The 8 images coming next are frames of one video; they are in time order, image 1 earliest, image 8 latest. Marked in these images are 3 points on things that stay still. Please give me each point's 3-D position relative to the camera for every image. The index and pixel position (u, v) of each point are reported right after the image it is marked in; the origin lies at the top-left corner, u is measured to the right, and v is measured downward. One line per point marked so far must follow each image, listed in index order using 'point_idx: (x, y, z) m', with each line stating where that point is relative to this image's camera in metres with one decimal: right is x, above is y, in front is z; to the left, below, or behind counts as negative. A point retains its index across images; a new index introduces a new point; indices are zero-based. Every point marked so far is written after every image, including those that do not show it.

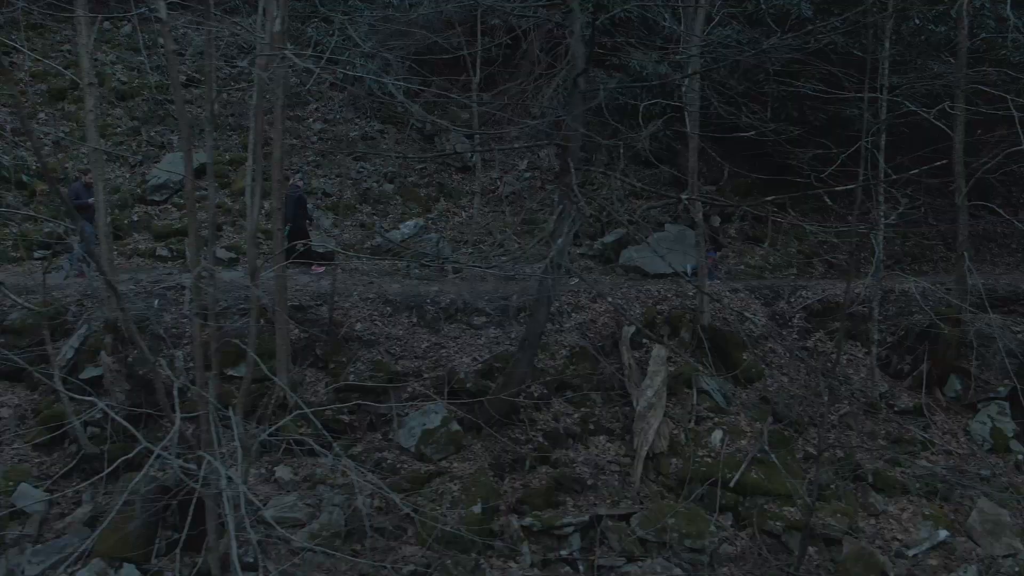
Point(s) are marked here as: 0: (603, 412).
0: (+0.9, -1.2, +8.6) m
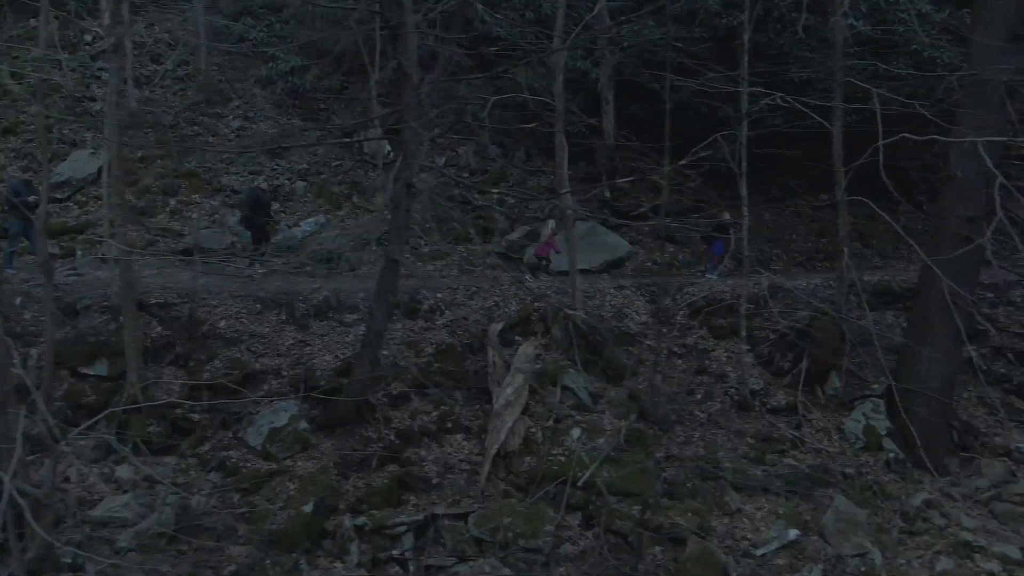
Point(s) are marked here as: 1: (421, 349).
0: (-0.5, -1.2, +8.5) m
1: (-0.9, -0.6, +8.9) m
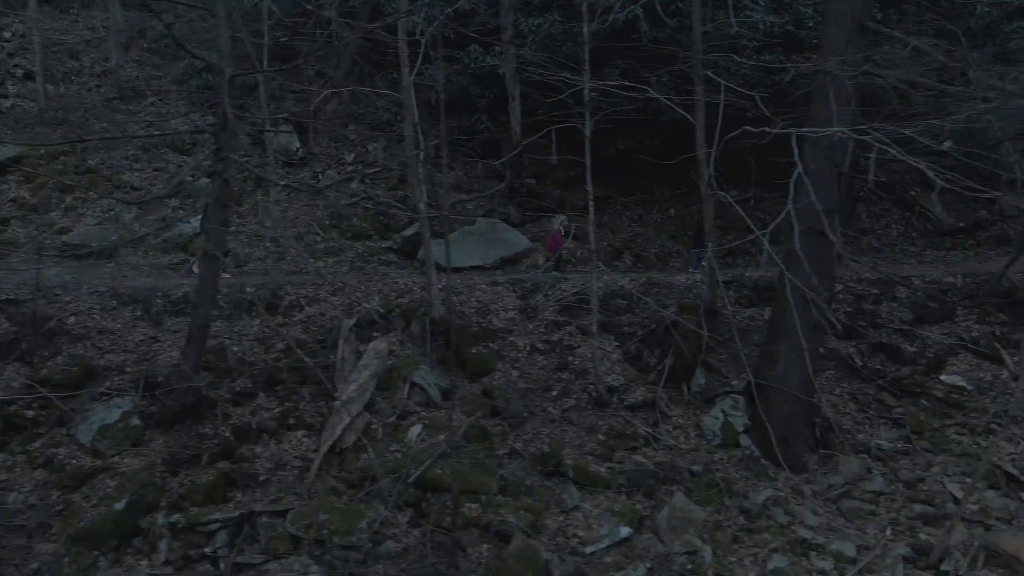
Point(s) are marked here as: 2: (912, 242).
0: (-1.9, -1.1, +8.4) m
1: (-2.4, -0.6, +8.9) m
2: (+6.1, +0.7, +13.8) m
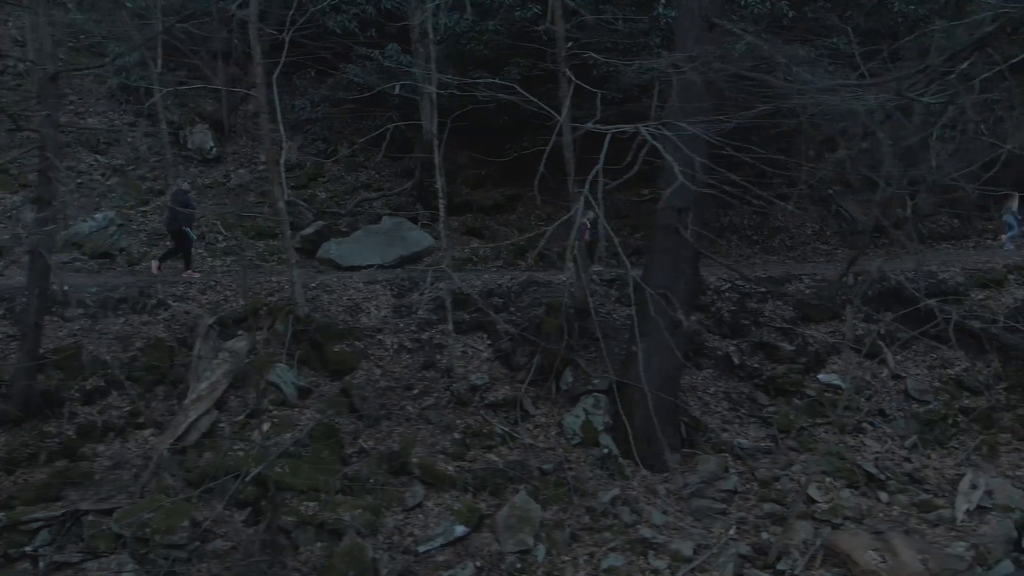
0: (-3.3, -1.1, +8.4) m
1: (-3.7, -0.5, +8.9) m
2: (+4.8, +0.7, +13.8) m
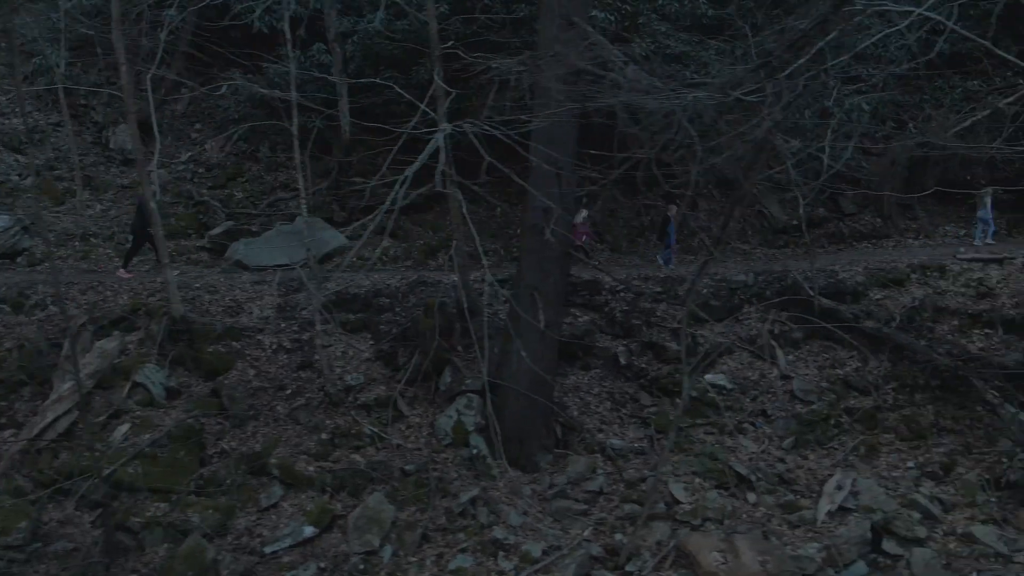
0: (-4.6, -1.1, +8.4) m
1: (-5.0, -0.6, +8.9) m
2: (+3.6, +0.7, +13.7) m
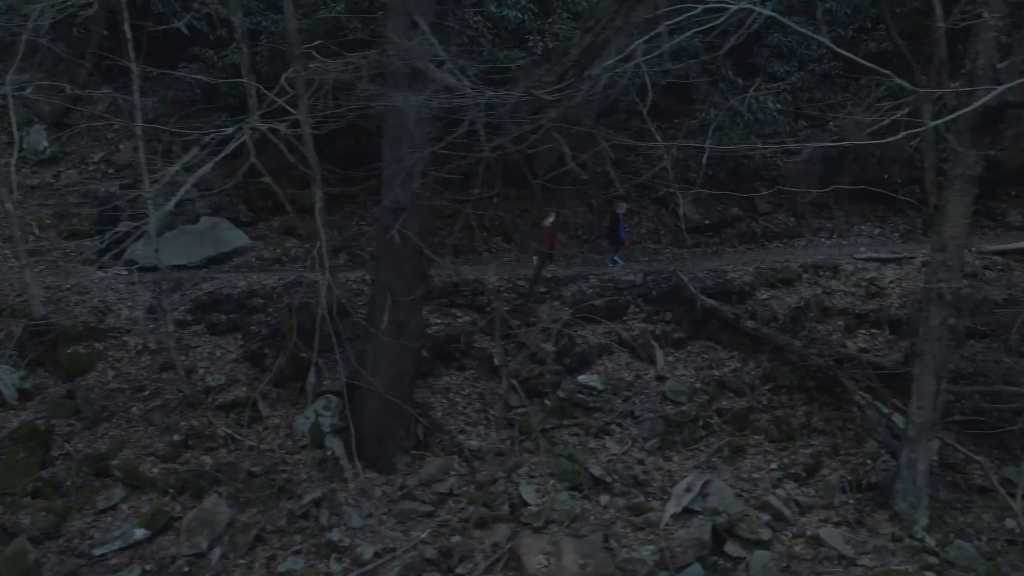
0: (-6.0, -1.1, +8.4) m
1: (-6.4, -0.6, +8.9) m
2: (+2.2, +0.7, +13.7) m
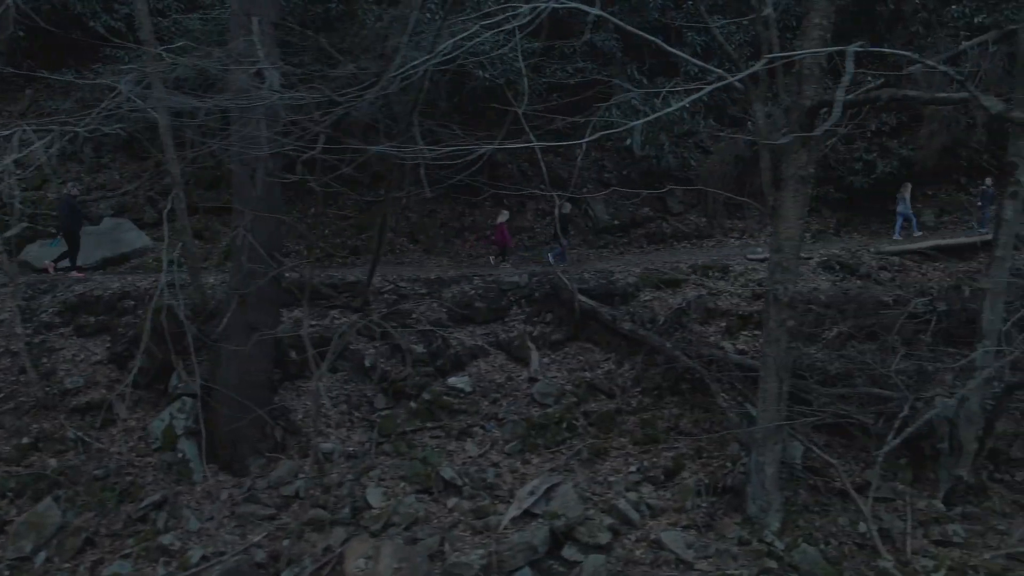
0: (-7.4, -1.1, +8.4) m
1: (-7.8, -0.6, +8.9) m
2: (+0.8, +0.7, +13.6) m
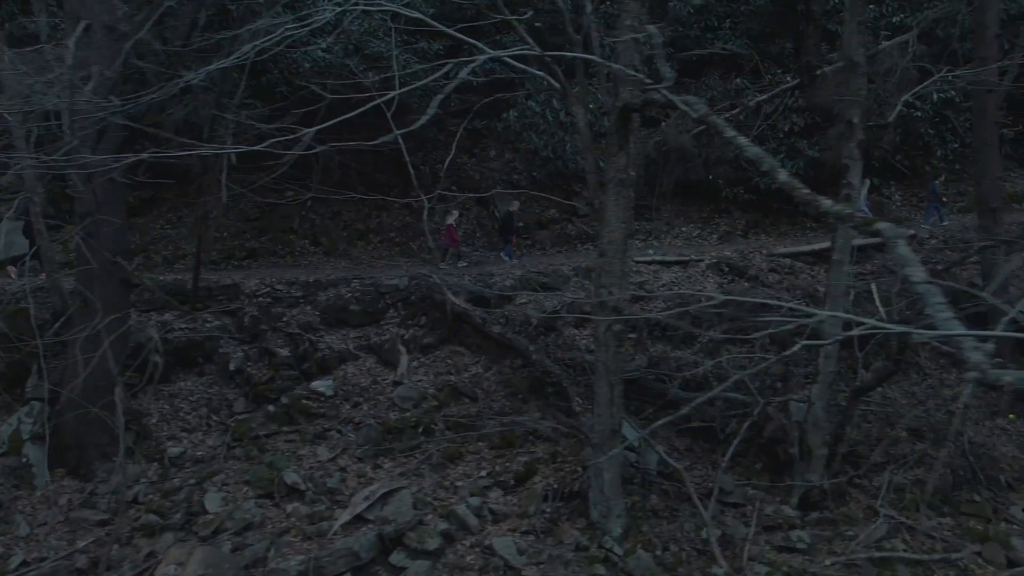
0: (-8.8, -1.2, +8.4) m
1: (-9.3, -0.6, +8.9) m
2: (-0.6, +0.7, +13.6) m
